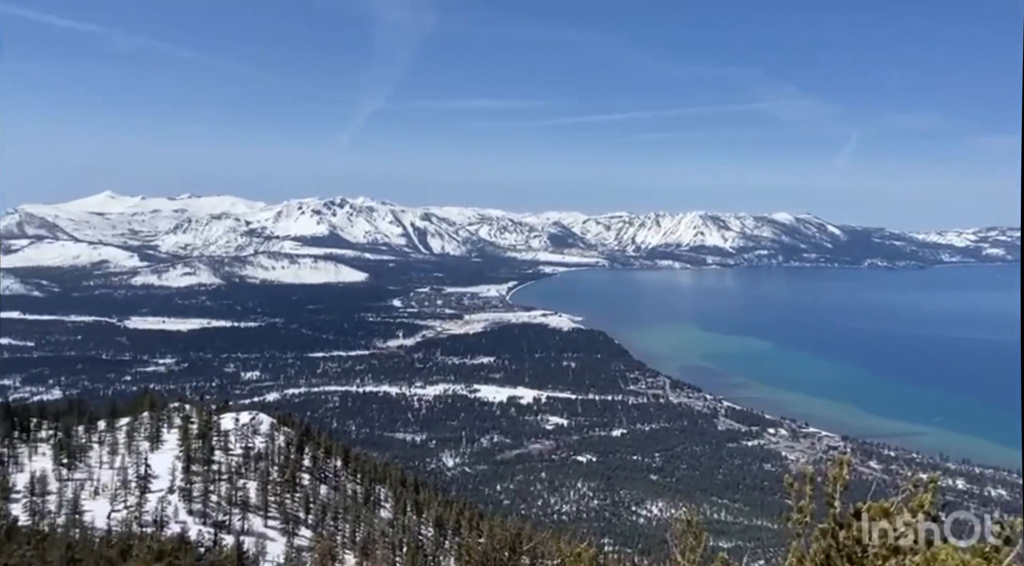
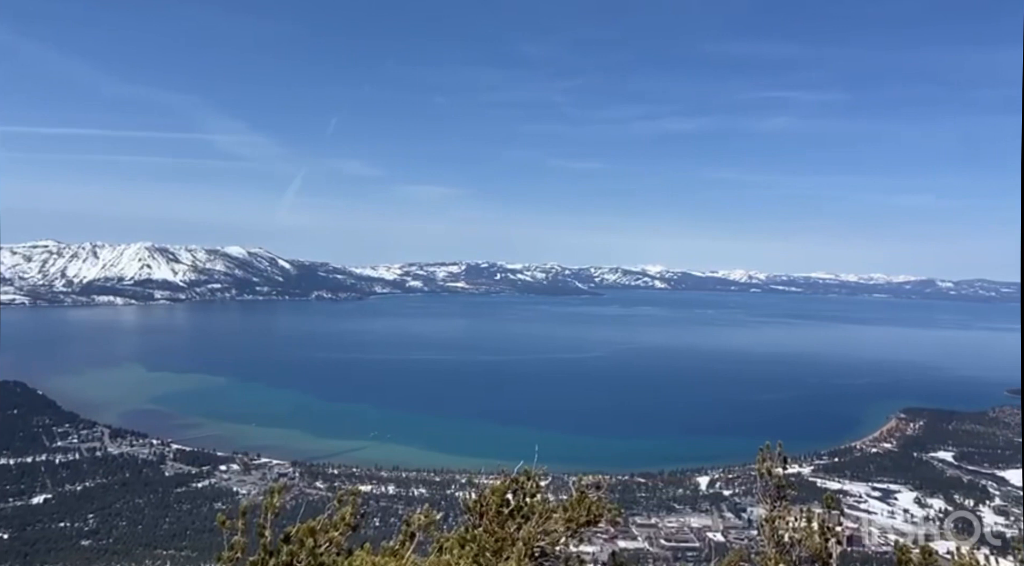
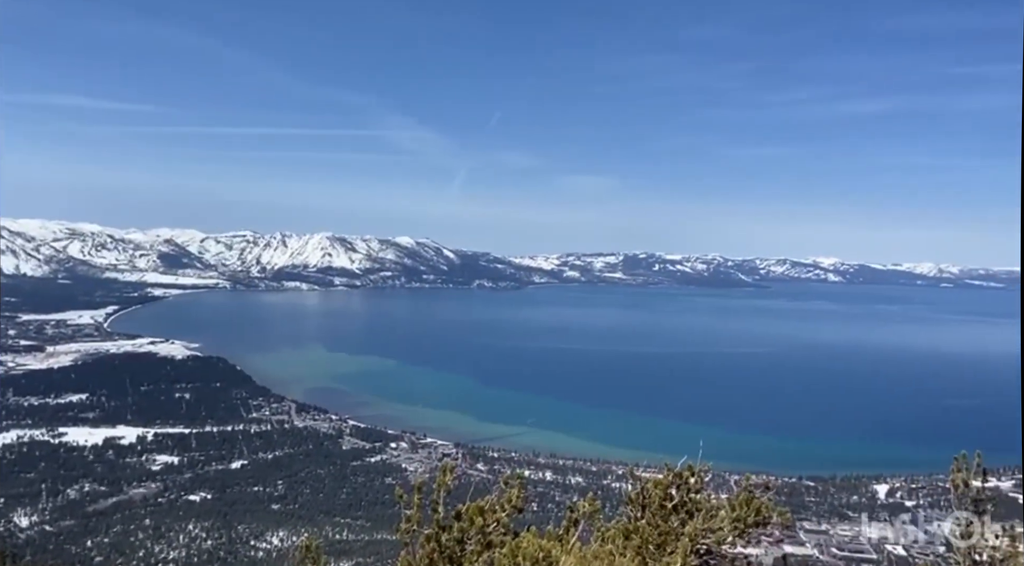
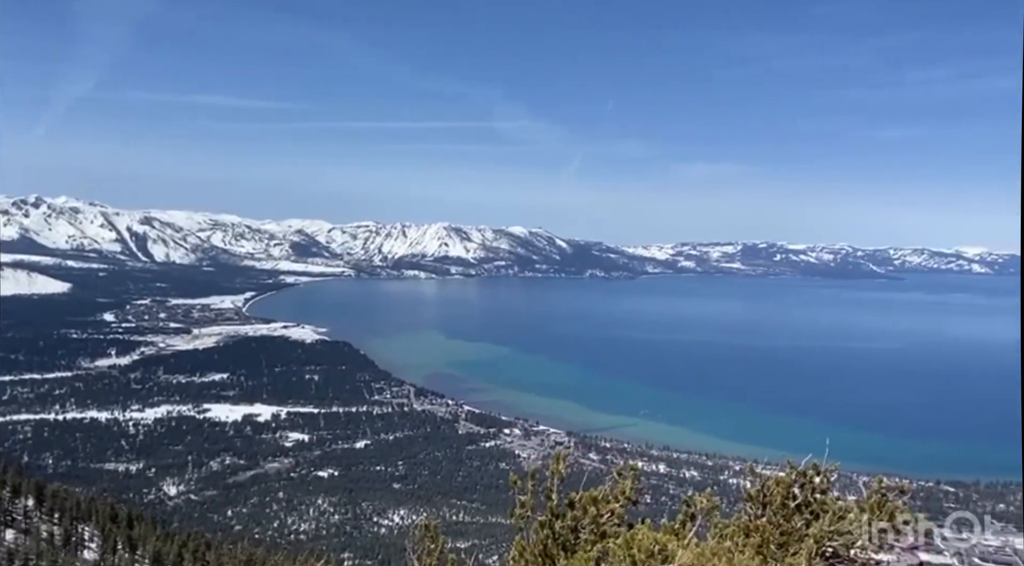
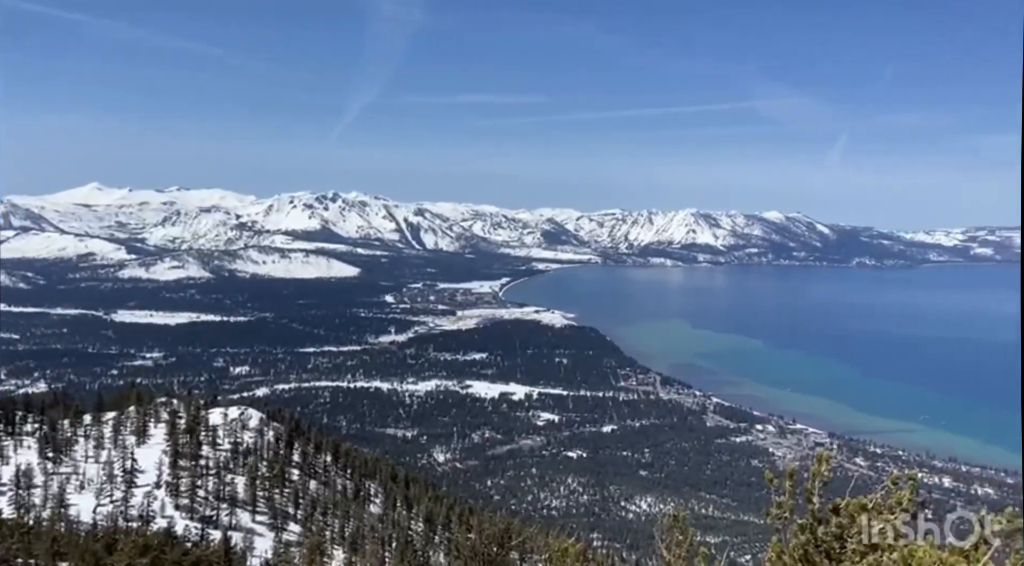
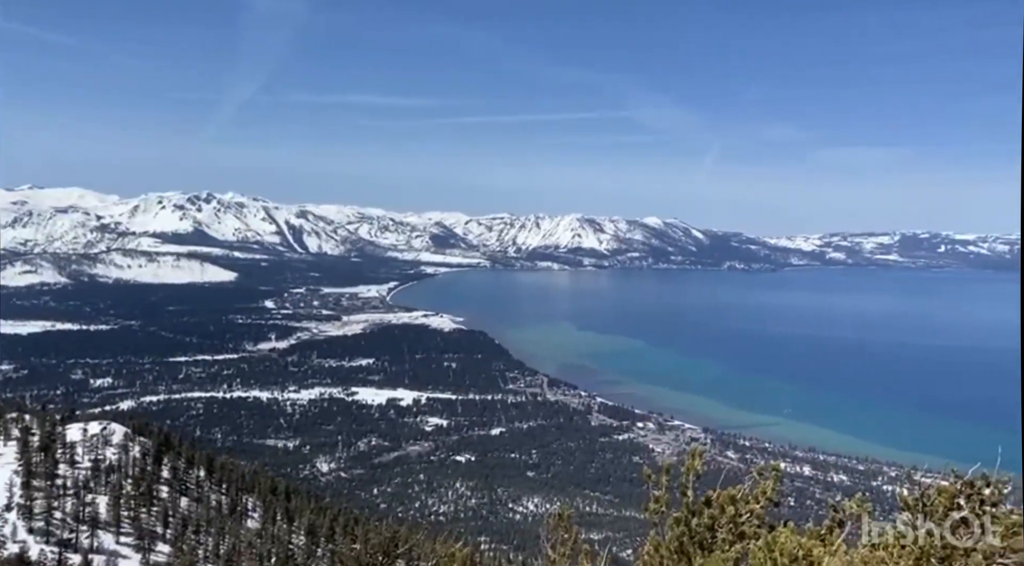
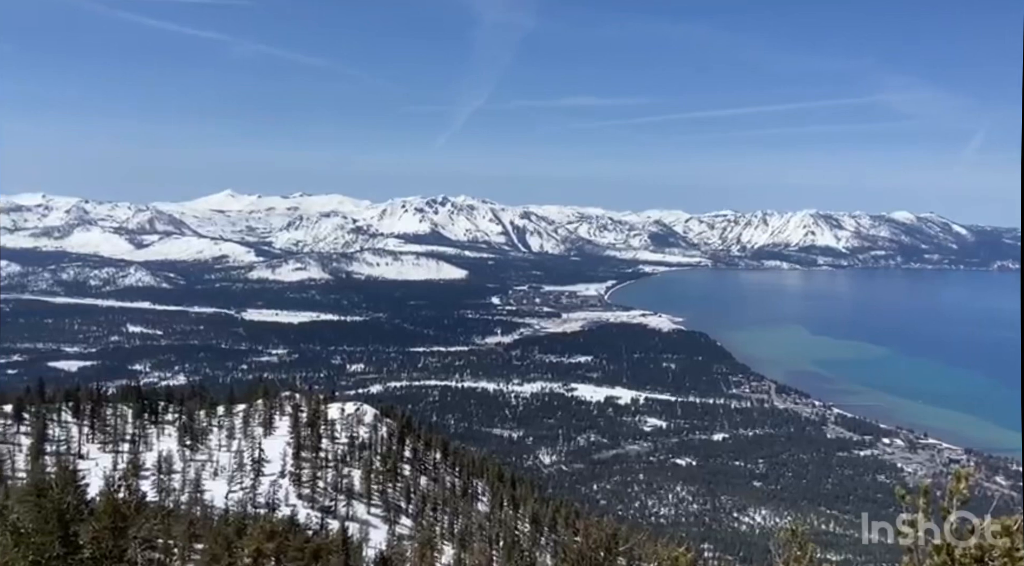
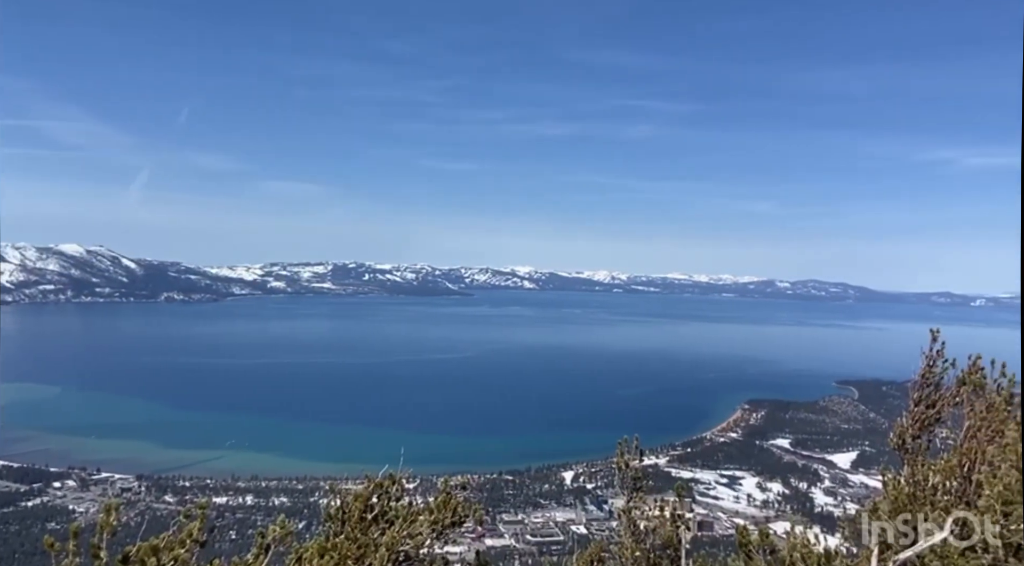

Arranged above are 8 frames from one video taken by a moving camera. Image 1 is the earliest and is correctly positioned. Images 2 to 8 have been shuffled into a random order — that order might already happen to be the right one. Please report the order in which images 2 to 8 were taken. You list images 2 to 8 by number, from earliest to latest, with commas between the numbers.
7, 5, 6, 4, 3, 2, 8
